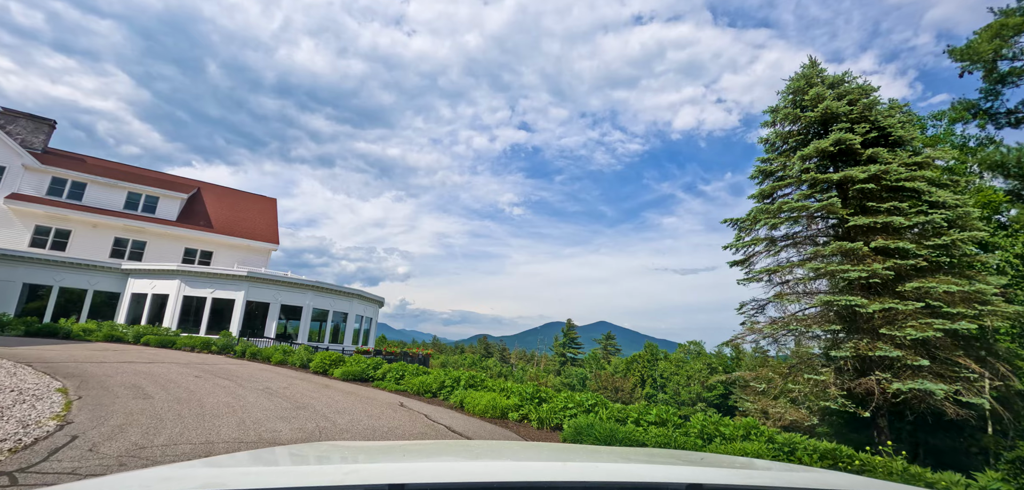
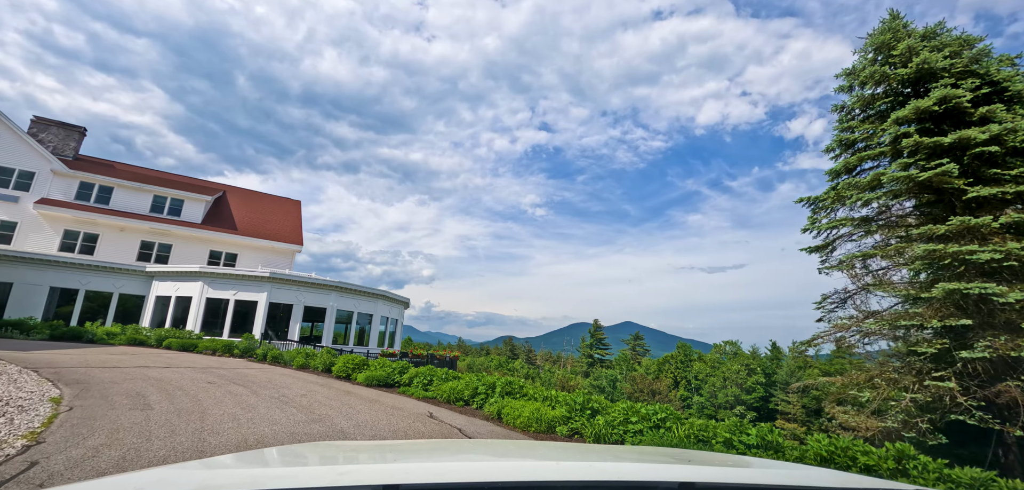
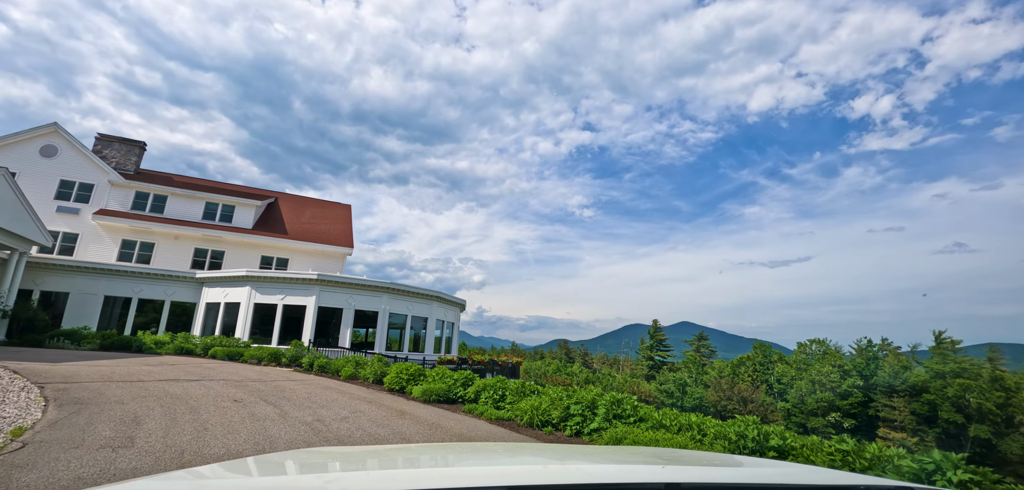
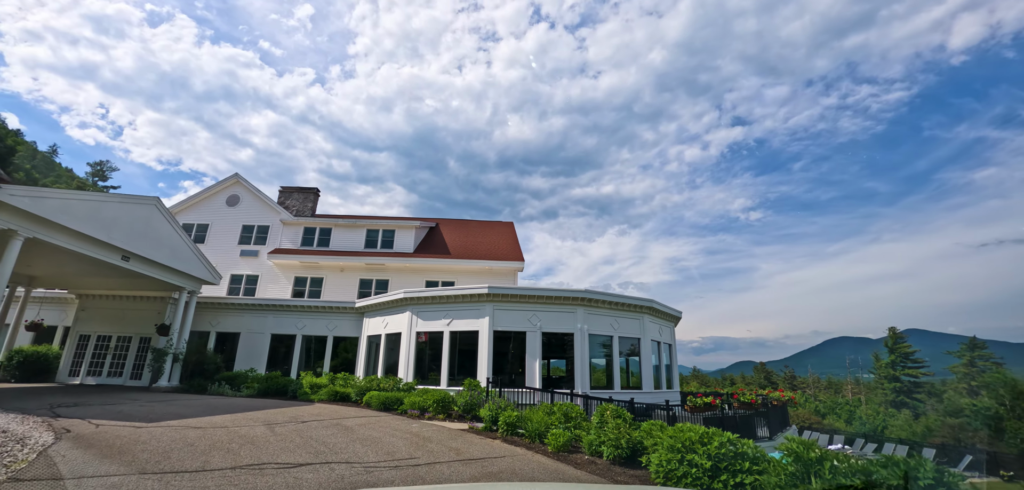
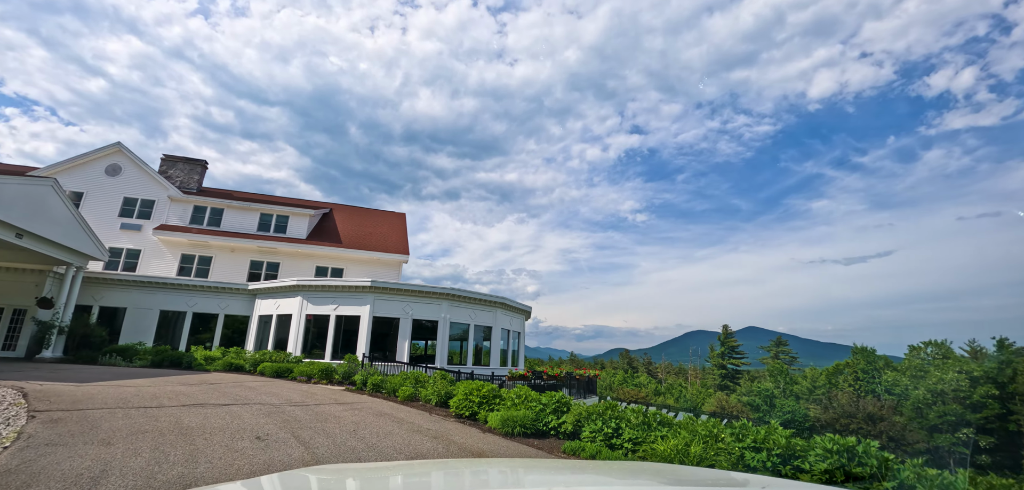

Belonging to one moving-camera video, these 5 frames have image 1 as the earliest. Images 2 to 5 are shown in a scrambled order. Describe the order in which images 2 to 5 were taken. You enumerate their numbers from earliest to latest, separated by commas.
2, 3, 5, 4
